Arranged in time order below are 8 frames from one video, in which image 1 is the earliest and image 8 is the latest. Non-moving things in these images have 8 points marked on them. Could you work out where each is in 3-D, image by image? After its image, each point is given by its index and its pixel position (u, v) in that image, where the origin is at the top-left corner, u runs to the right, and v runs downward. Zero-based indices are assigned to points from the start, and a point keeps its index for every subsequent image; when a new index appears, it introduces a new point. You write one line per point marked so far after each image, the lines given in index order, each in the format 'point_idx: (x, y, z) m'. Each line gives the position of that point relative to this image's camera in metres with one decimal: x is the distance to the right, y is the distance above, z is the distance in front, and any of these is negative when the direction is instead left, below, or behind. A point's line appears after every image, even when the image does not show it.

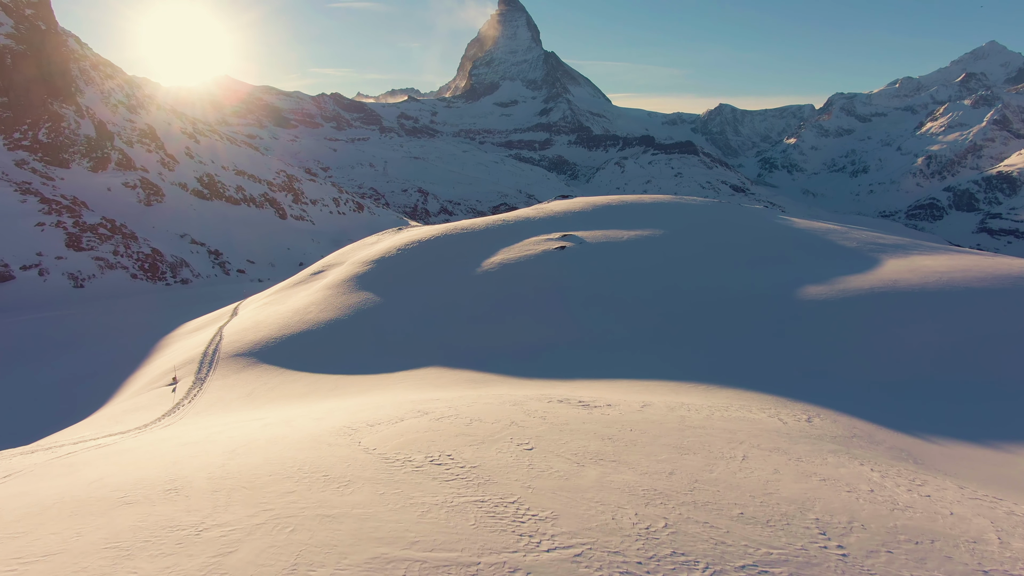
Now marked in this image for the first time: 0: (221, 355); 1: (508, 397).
0: (-11.6, -2.7, +18.7) m
1: (-0.1, -2.7, +11.6) m
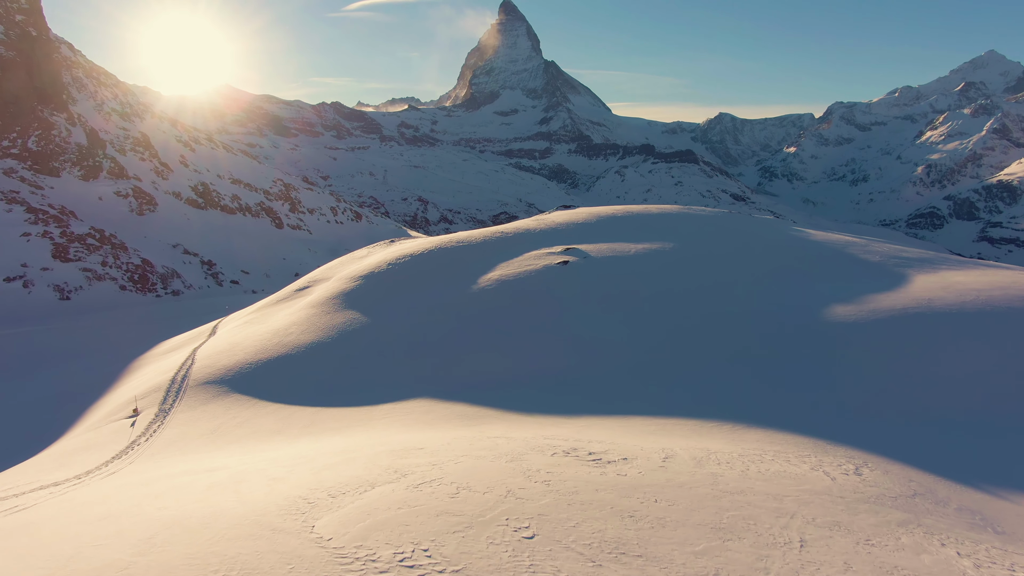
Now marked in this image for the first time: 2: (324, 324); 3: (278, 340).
0: (-11.6, -3.4, +16.9) m
1: (-0.1, -3.4, +9.8) m
2: (-8.0, -1.6, +19.7) m
3: (-9.5, -2.1, +18.9) m
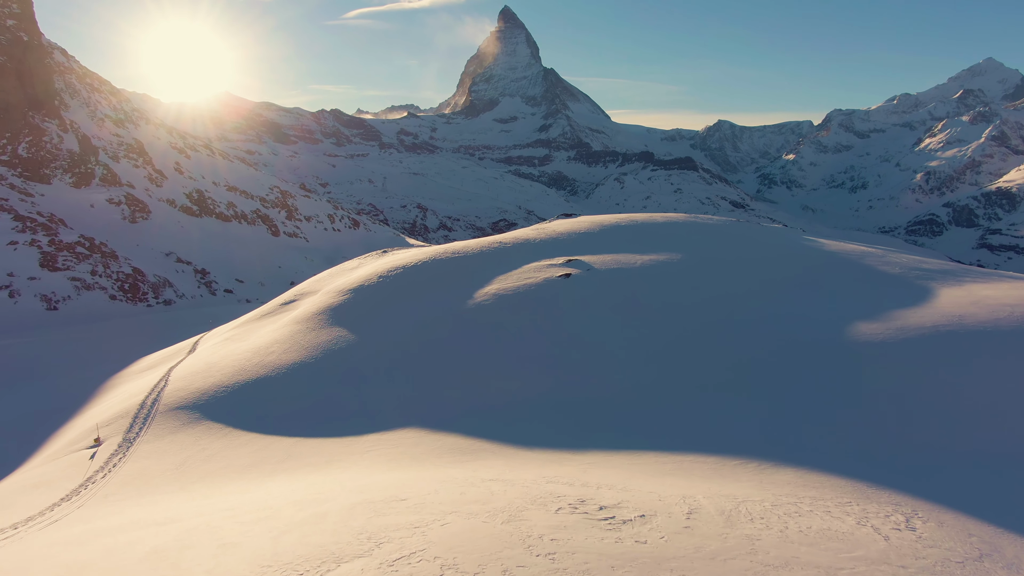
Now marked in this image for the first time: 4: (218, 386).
0: (-11.7, -4.0, +15.5) m
1: (-0.2, -3.8, +8.5) m
2: (-8.0, -2.2, +18.3) m
3: (-9.6, -2.7, +17.6) m
4: (-10.3, -3.4, +16.3) m
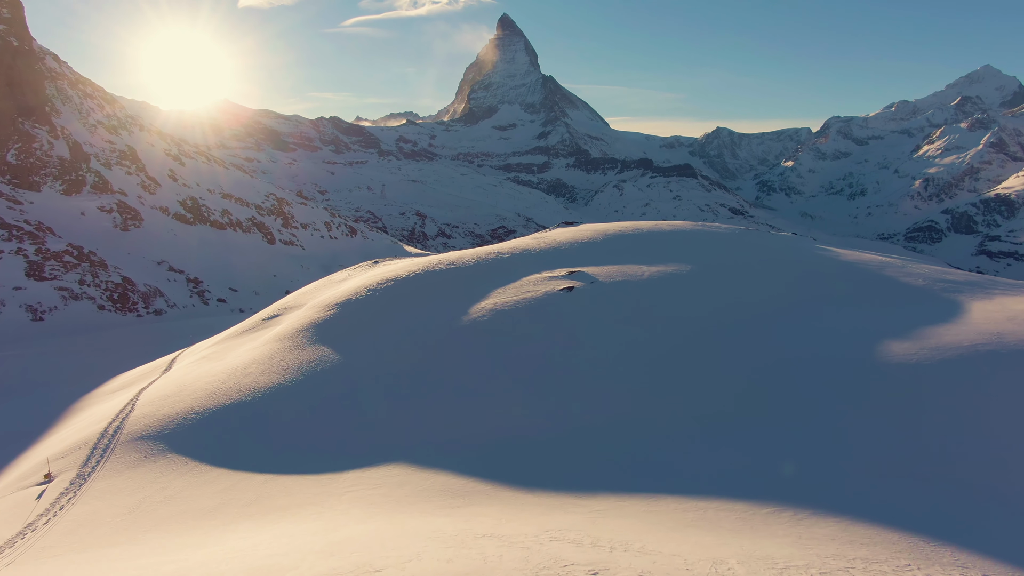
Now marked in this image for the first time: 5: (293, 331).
0: (-11.8, -4.5, +14.1) m
1: (-0.2, -4.2, +7.0) m
2: (-8.1, -2.7, +16.9) m
3: (-9.6, -3.2, +16.1) m
4: (-10.4, -4.0, +14.9) m
5: (-8.9, -1.7, +19.0) m
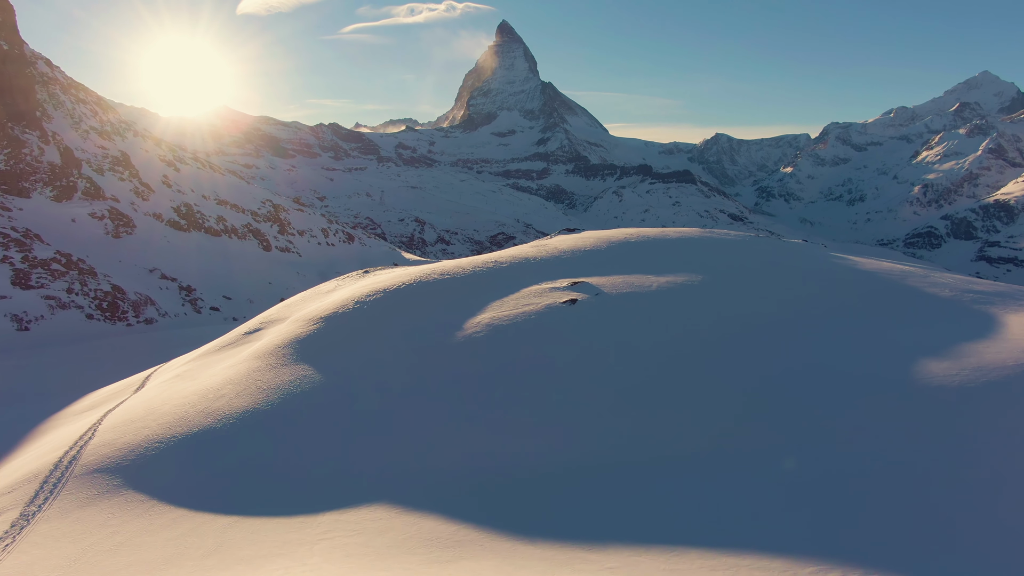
0: (-11.8, -4.9, +12.6) m
1: (-0.2, -4.5, +5.6) m
2: (-8.1, -3.2, +15.5) m
3: (-9.7, -3.7, +14.7) m
4: (-10.4, -4.4, +13.5) m
5: (-8.9, -2.2, +17.6) m
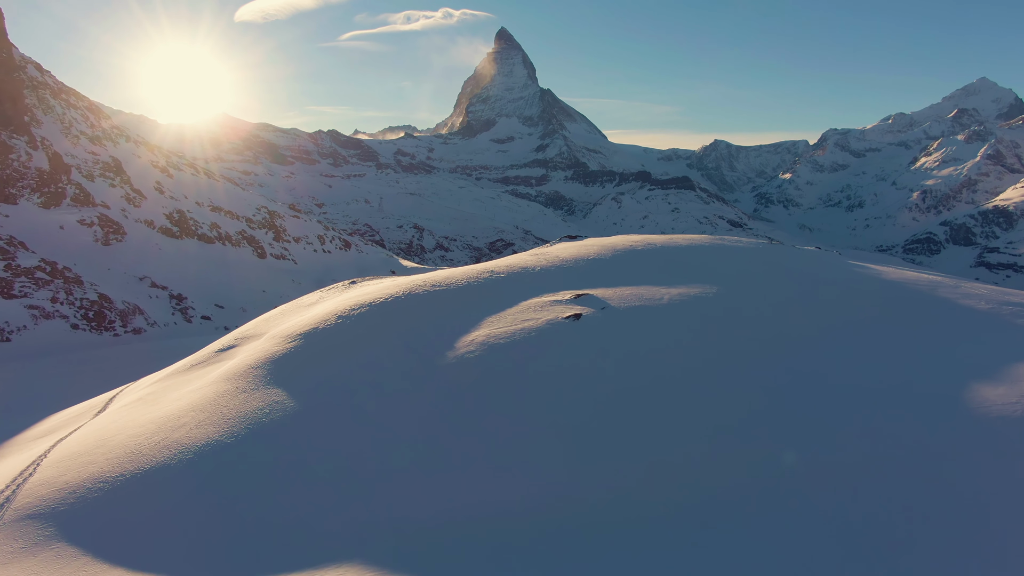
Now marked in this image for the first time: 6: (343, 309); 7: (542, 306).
0: (-11.9, -5.3, +11.0) m
1: (-0.3, -4.8, +4.0) m
2: (-8.2, -3.6, +13.9) m
3: (-9.8, -4.1, +13.1) m
4: (-10.5, -4.8, +11.8) m
5: (-9.0, -2.7, +16.0) m
6: (-7.0, -0.8, +19.5) m
7: (+1.2, -0.7, +19.1) m
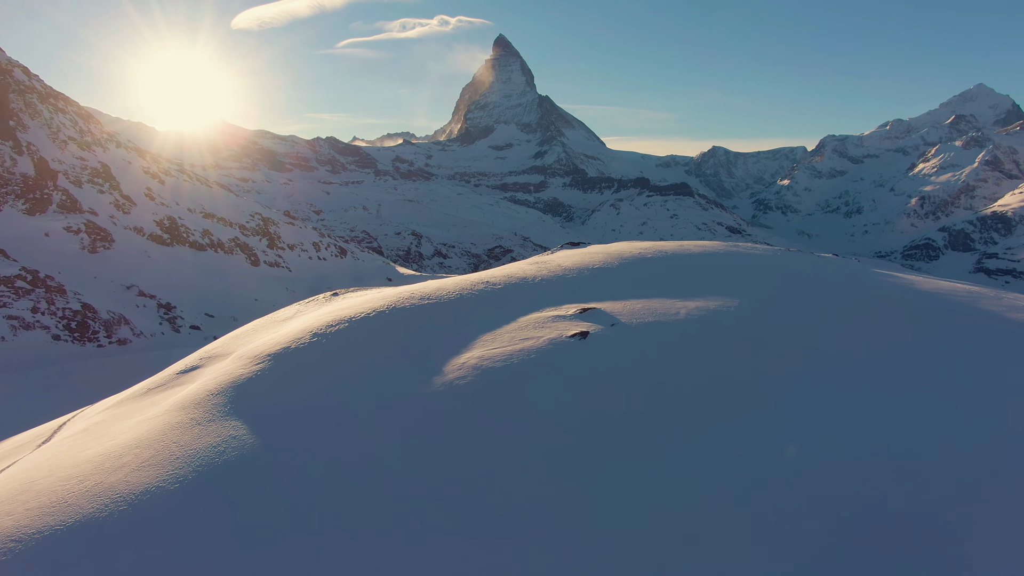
0: (-11.9, -5.7, +9.1) m
1: (-0.3, -5.0, +2.1) m
2: (-8.3, -4.0, +12.0) m
3: (-9.8, -4.5, +11.2) m
4: (-10.5, -5.2, +9.9) m
5: (-9.1, -3.1, +14.1) m
6: (-7.1, -1.3, +17.7) m
7: (+1.1, -1.1, +17.3) m
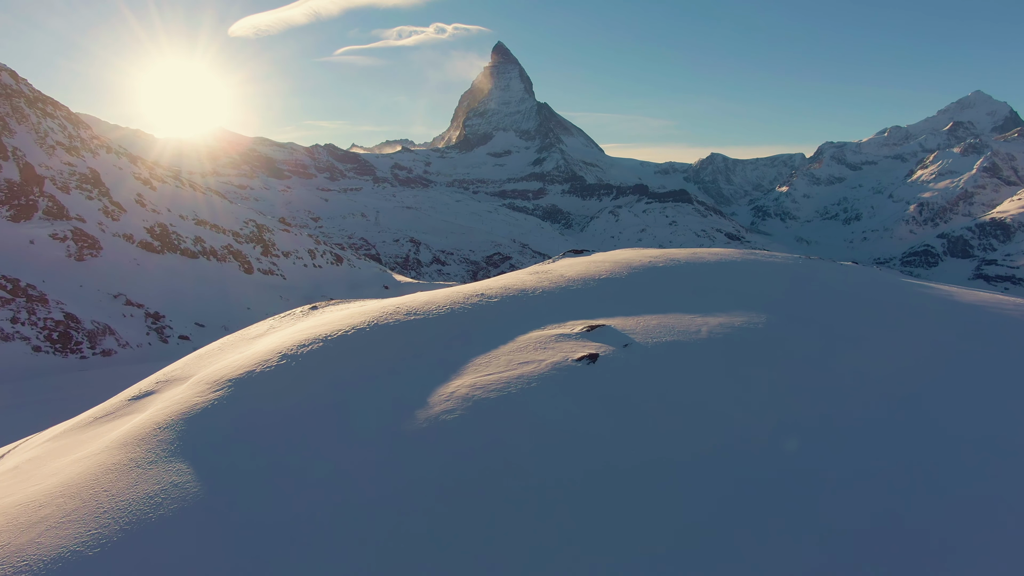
0: (-11.9, -6.0, +7.2) m
1: (-0.3, -5.3, +0.3) m
2: (-8.3, -4.4, +10.2) m
3: (-9.9, -4.9, +9.4) m
4: (-10.6, -5.5, +8.1) m
5: (-9.1, -3.5, +12.3) m
6: (-7.2, -1.8, +15.9) m
7: (+1.0, -1.6, +15.5) m
